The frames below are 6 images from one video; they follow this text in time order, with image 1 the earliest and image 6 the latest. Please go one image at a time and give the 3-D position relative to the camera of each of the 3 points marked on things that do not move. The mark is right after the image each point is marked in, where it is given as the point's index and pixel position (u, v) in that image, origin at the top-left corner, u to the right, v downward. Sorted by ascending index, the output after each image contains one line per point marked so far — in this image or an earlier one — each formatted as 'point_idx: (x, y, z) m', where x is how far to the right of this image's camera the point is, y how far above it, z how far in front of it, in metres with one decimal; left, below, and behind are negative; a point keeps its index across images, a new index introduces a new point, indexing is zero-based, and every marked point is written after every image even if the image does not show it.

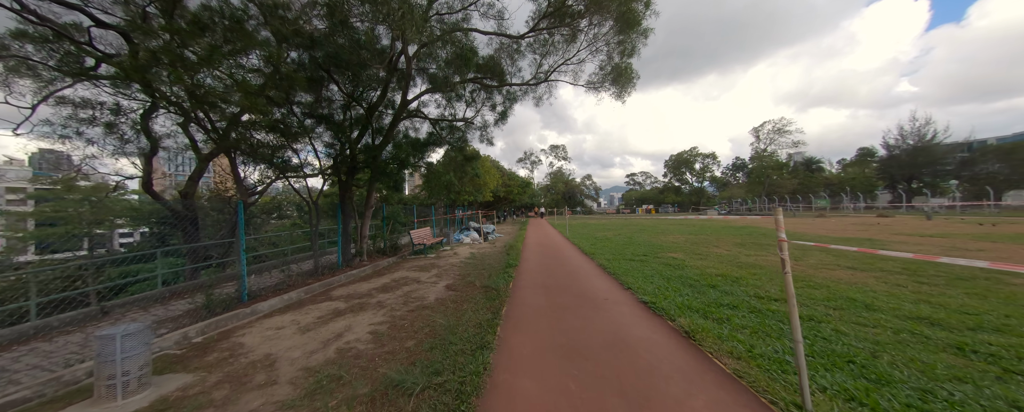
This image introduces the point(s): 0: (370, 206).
0: (-4.3, 0.0, +8.3) m
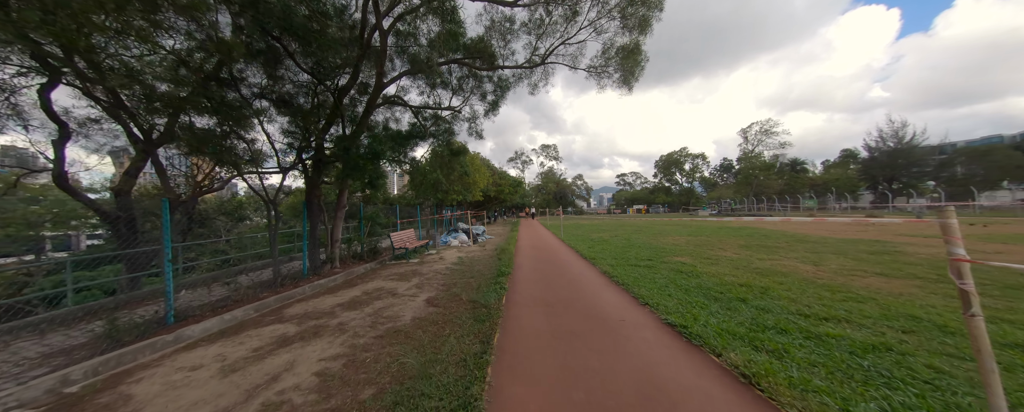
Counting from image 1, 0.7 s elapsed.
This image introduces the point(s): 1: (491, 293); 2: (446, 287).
0: (-4.5, 0.0, +7.3) m
1: (-0.3, -1.5, +4.6) m
2: (-1.4, -1.7, +5.6) m
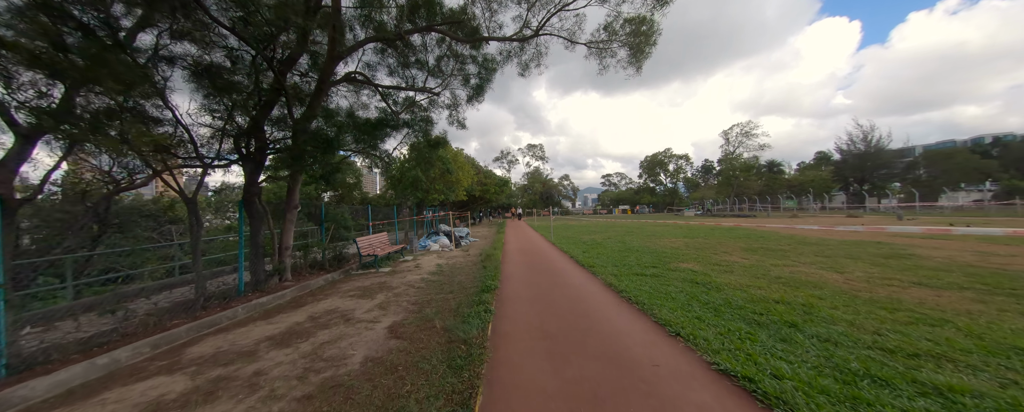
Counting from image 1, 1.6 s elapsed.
0: (-4.8, 0.0, +6.0) m
1: (-0.5, -1.5, +3.6) m
2: (-1.6, -1.7, +4.5) m
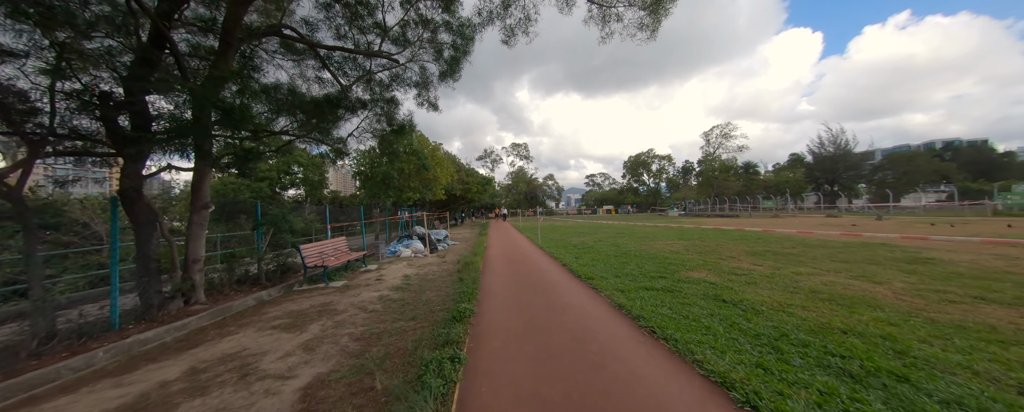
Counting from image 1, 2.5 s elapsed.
0: (-5.1, 0.0, +4.5) m
1: (-0.7, -1.5, +2.4) m
2: (-1.8, -1.7, +3.2) m
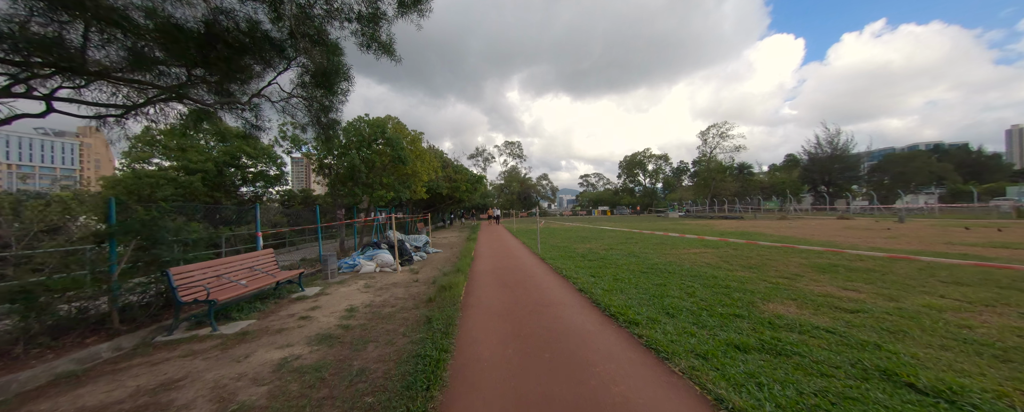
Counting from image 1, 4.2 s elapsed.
0: (-5.1, 0.0, +2.4) m
1: (-0.6, -1.5, +0.4) m
2: (-1.8, -1.6, +1.2) m
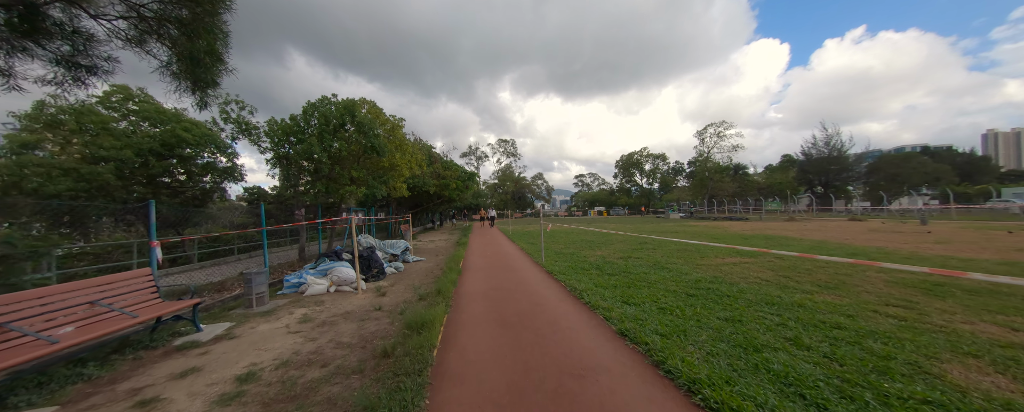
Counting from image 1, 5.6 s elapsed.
0: (-5.0, +0.1, +0.5) m
1: (-0.5, -1.4, -1.4) m
2: (-1.6, -1.6, -0.6) m
